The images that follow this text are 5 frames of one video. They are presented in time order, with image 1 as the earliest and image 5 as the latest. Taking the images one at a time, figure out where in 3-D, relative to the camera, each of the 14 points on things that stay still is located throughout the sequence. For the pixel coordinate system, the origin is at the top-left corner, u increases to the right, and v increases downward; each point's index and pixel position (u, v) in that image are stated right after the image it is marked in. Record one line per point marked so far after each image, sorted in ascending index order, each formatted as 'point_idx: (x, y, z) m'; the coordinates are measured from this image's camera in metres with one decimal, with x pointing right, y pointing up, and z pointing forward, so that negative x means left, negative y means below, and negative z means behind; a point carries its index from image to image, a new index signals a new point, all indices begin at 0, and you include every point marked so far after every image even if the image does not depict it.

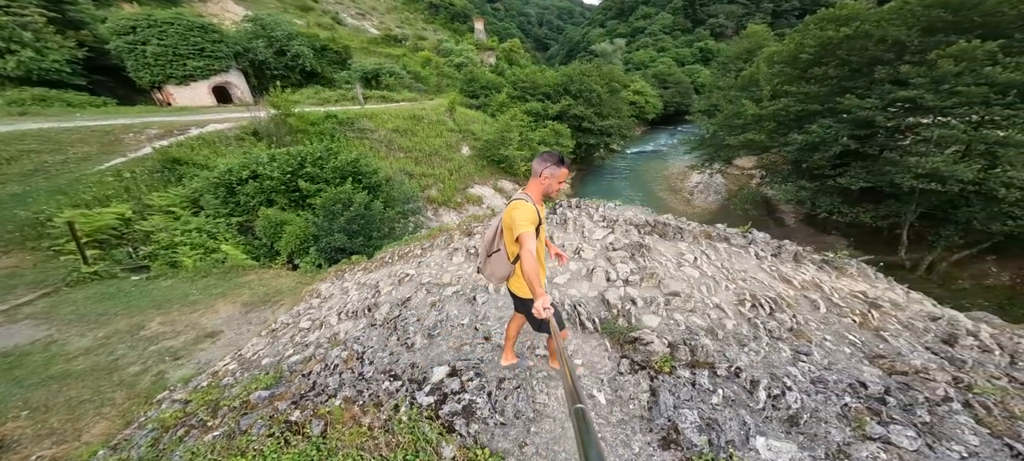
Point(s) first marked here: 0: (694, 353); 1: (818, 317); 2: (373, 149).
0: (+1.5, -1.1, +2.8) m
1: (+3.4, -0.9, +3.6) m
2: (-6.8, +4.3, +17.7) m
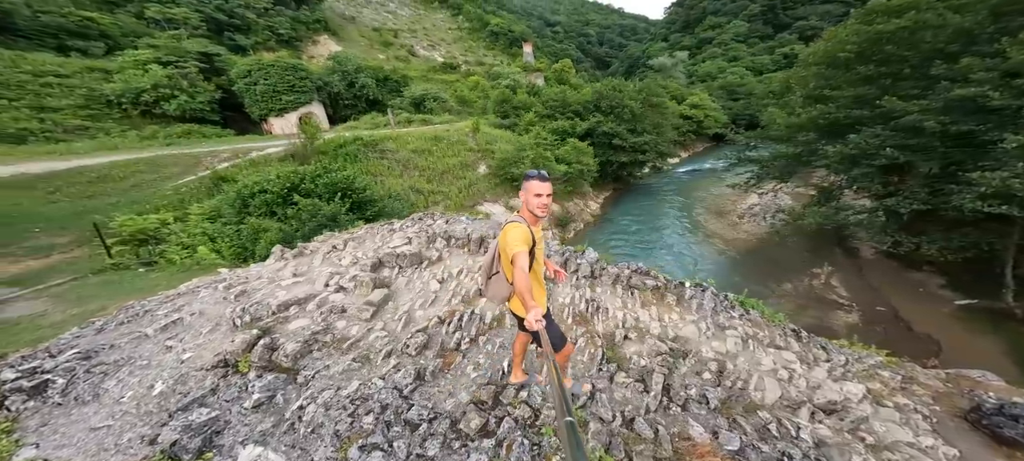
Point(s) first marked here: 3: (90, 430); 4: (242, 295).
0: (-2.0, -1.1, +2.9) m
1: (0.0, -1.1, +3.4) m
2: (-7.2, +3.7, +19.4) m
3: (-3.1, -1.4, +2.4) m
4: (-3.2, -0.7, +4.0) m
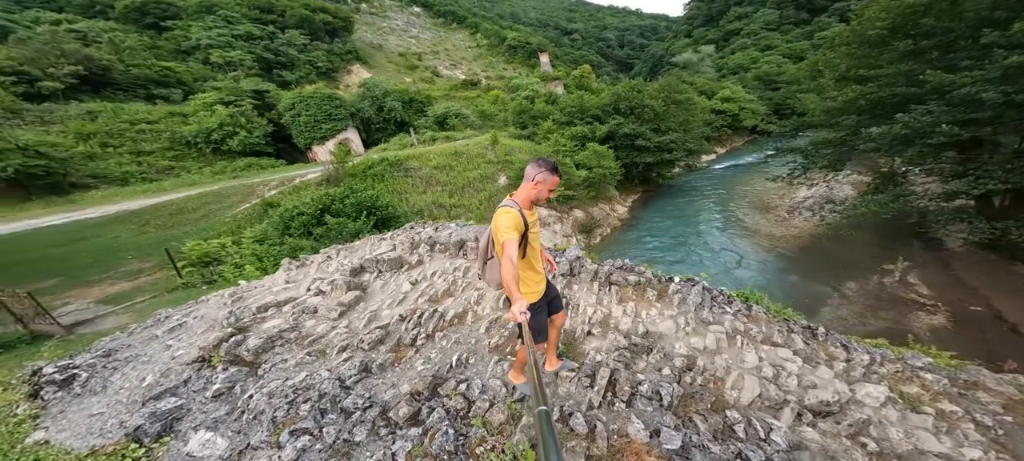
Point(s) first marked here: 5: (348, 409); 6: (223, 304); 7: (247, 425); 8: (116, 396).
0: (-2.5, -1.2, +3.1) m
1: (-0.5, -1.1, +3.4) m
2: (-6.0, +2.8, +20.2) m
3: (-3.6, -1.6, +2.8) m
4: (-3.6, -0.9, +4.4) m
5: (-1.3, -1.4, +2.5) m
6: (-3.7, -1.0, +4.3) m
7: (-2.0, -1.5, +2.5) m
8: (-3.5, -1.5, +2.9) m
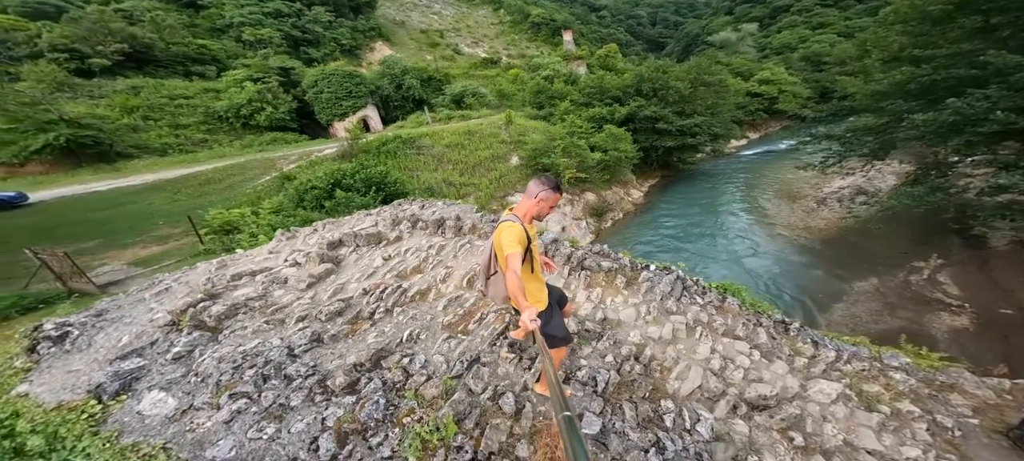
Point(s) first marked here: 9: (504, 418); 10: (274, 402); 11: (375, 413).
0: (-2.9, -0.9, +3.3) m
1: (-1.0, -0.9, +3.5) m
2: (-5.4, +4.2, +20.3) m
3: (-4.1, -1.2, +3.1) m
4: (-4.0, -0.5, +4.6) m
5: (-1.8, -1.2, +2.7) m
6: (-4.1, -0.6, +4.5) m
7: (-2.5, -1.3, +2.7) m
8: (-4.0, -1.2, +3.2) m
9: (-0.1, -1.4, +2.5) m
10: (-1.8, -1.3, +2.5) m
11: (-1.0, -1.3, +2.4) m
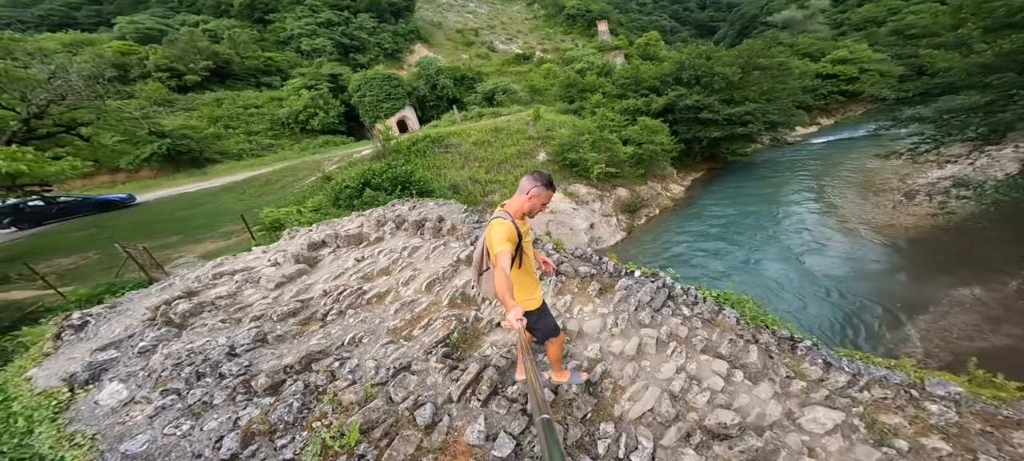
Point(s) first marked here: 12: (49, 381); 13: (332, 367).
0: (-3.5, -0.9, +3.5) m
1: (-1.4, -0.9, +3.5) m
2: (-3.8, +4.4, +20.7) m
3: (-4.6, -1.3, +3.4) m
4: (-4.3, -0.5, +4.9) m
5: (-2.4, -1.2, +2.8) m
6: (-4.5, -0.6, +4.8) m
7: (-3.1, -1.3, +2.8) m
8: (-4.5, -1.2, +3.6) m
9: (-0.7, -1.4, +2.3) m
10: (-2.4, -1.3, +2.6) m
11: (-1.6, -1.4, +2.4) m
12: (-4.3, -1.4, +3.1) m
13: (-1.5, -1.2, +2.8) m
